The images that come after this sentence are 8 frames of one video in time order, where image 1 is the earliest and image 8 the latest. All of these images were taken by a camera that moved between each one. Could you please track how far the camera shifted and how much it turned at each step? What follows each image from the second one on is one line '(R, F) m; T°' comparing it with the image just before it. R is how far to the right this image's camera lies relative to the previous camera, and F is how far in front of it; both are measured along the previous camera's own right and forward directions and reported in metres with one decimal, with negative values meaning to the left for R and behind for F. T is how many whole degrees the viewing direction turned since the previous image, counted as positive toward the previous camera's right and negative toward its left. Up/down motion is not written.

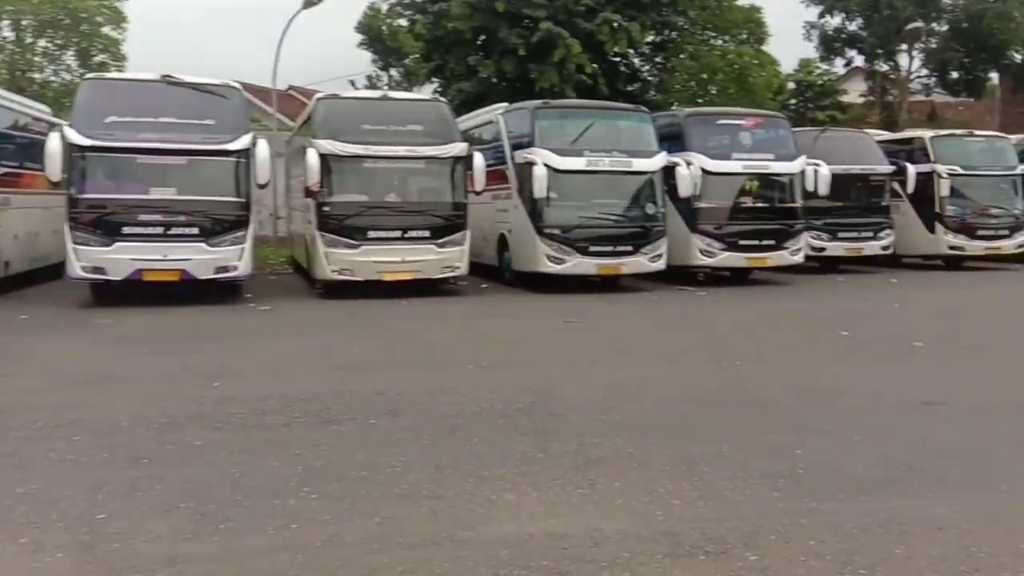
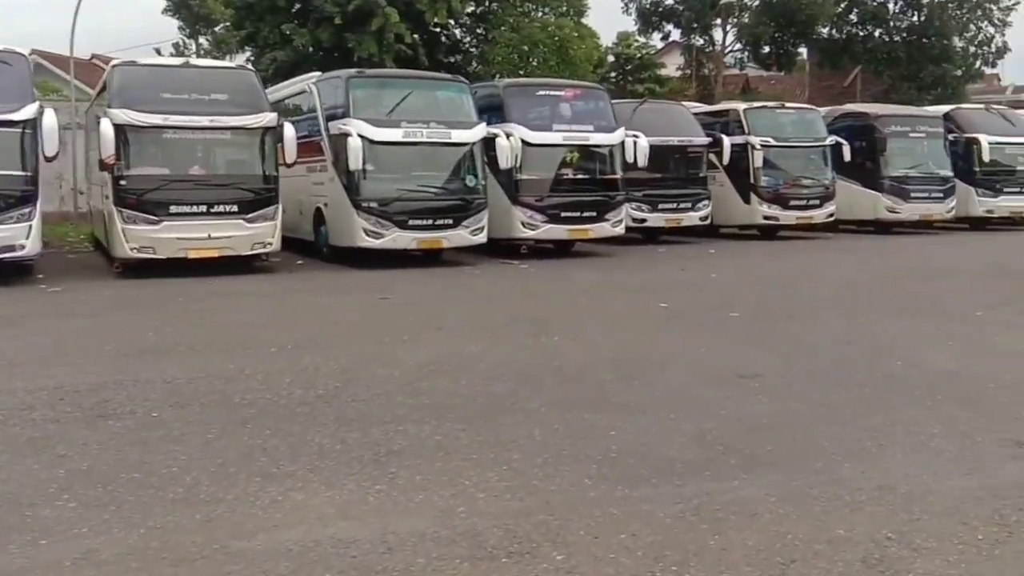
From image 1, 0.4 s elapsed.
(+0.1, +0.3) m; +9°
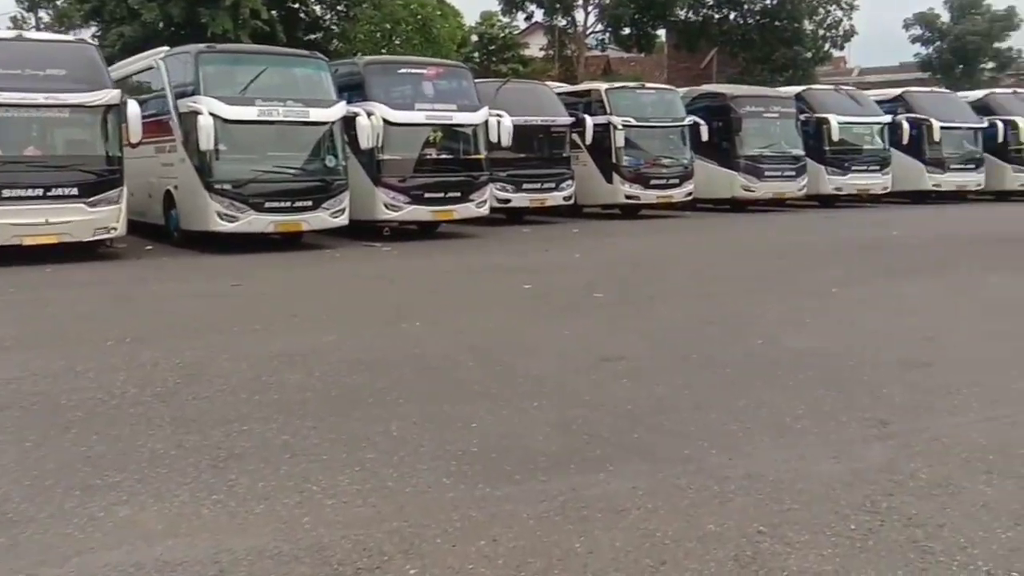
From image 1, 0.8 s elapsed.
(+0.1, +0.3) m; +7°
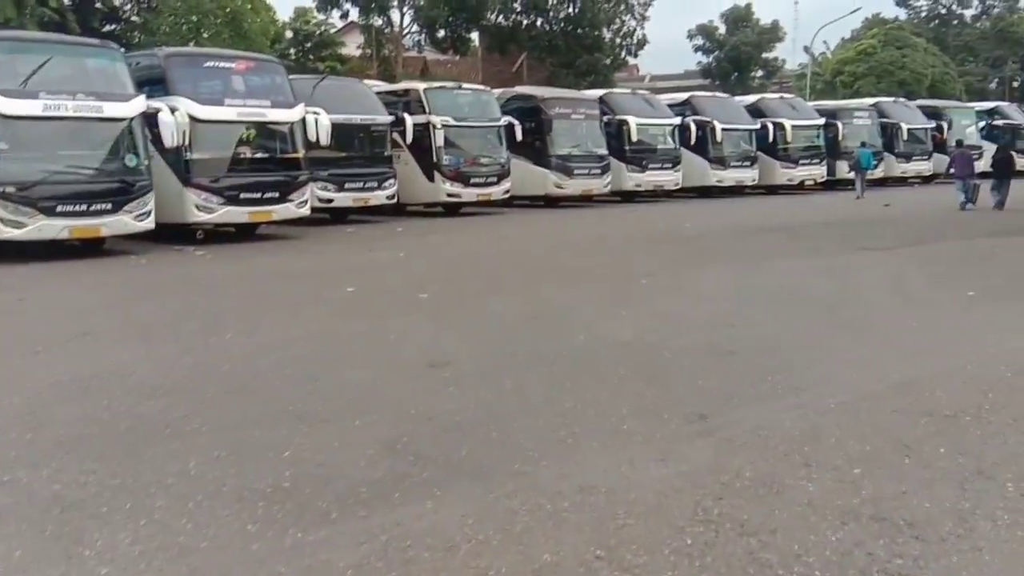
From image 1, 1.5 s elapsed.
(0.0, +0.3) m; +9°
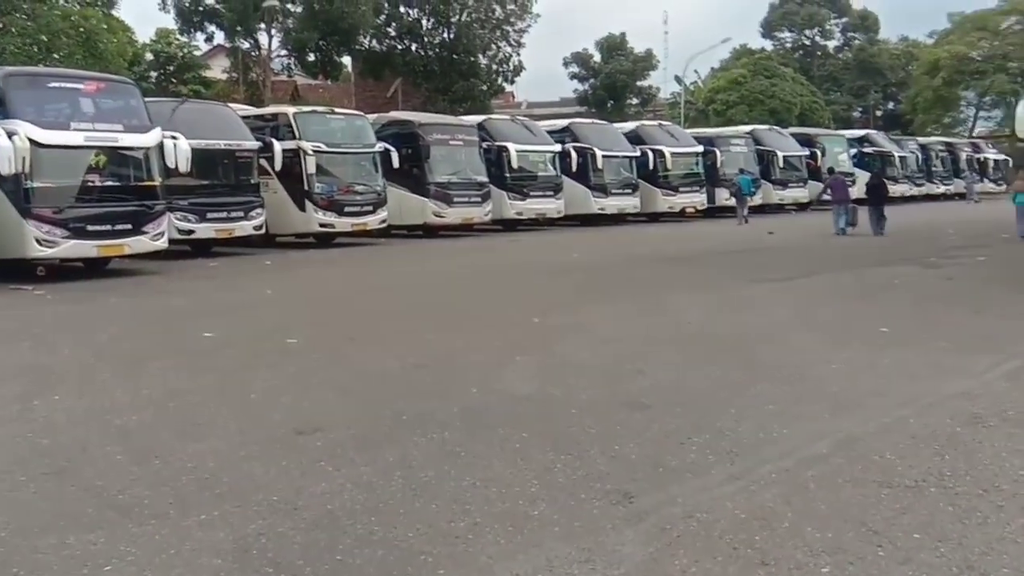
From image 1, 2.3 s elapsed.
(0.0, +0.9) m; +6°
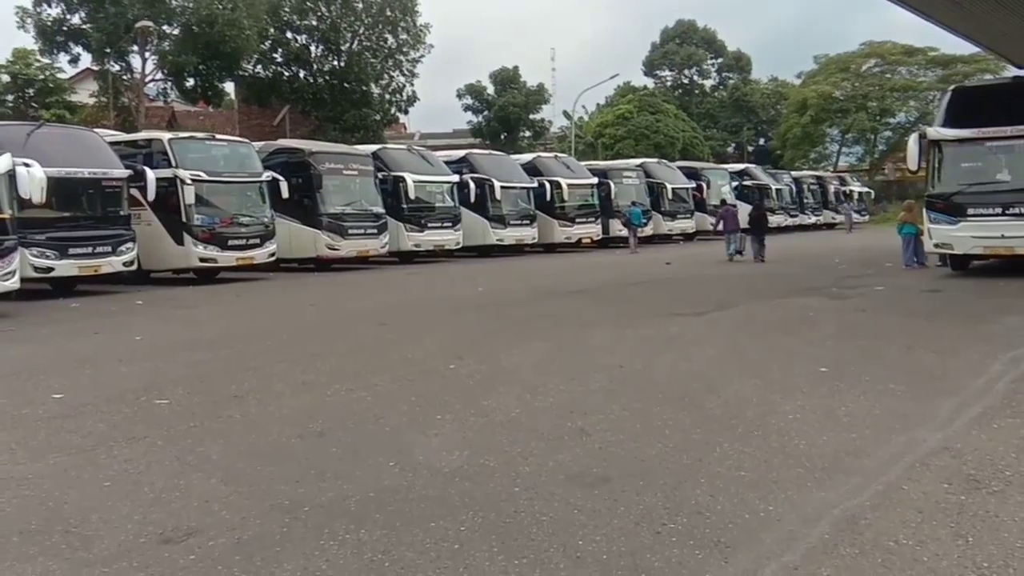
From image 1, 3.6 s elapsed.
(-0.2, +1.2) m; +6°
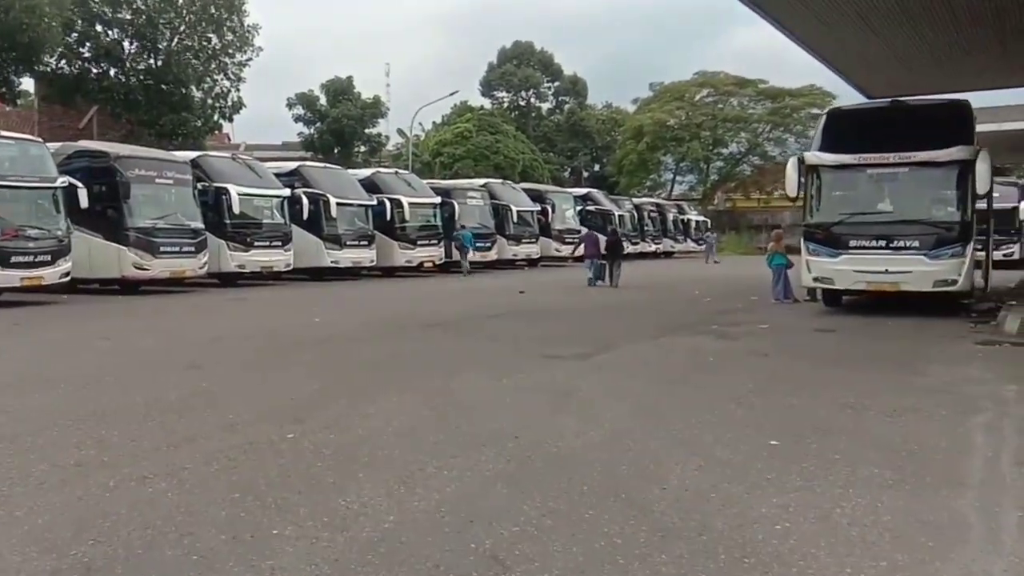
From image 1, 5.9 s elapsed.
(-0.2, +2.5) m; +9°
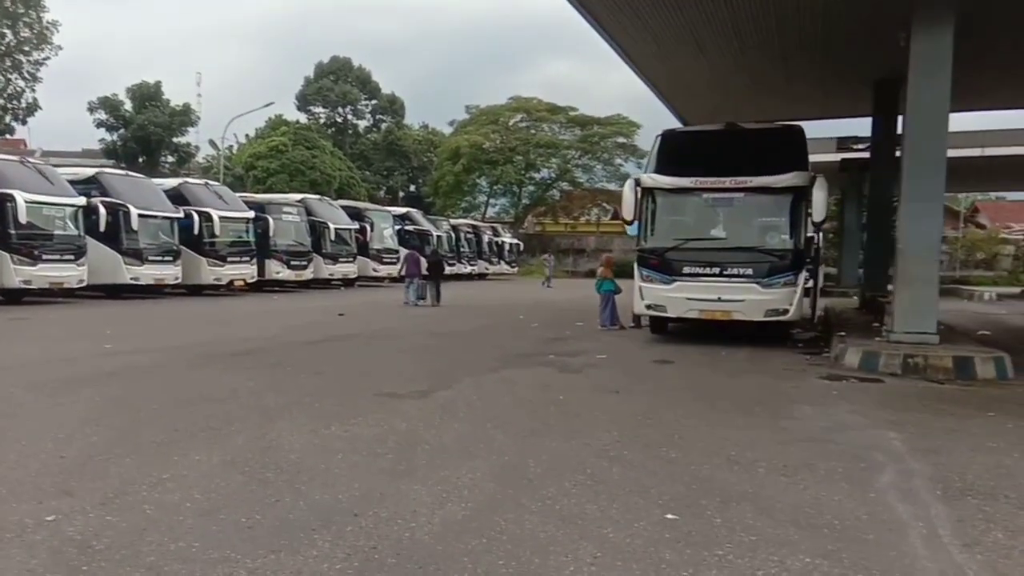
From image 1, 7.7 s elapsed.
(-0.1, +1.6) m; +9°
